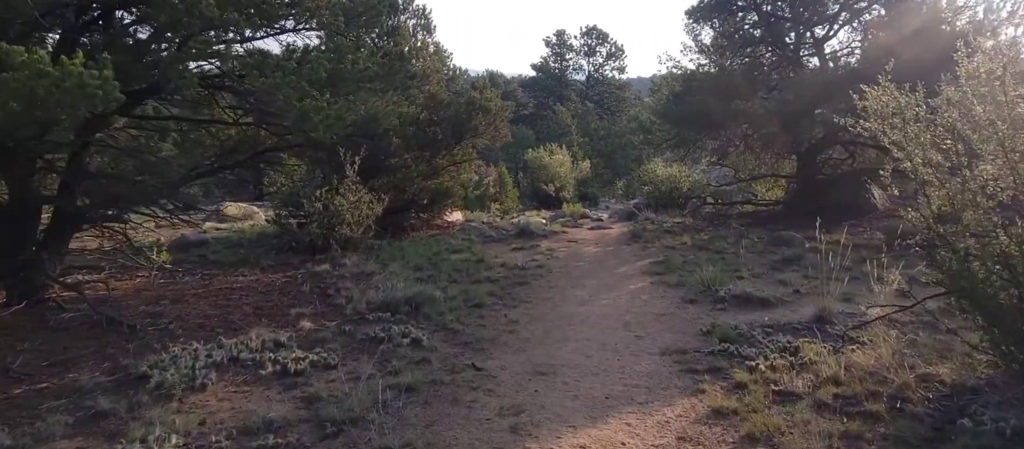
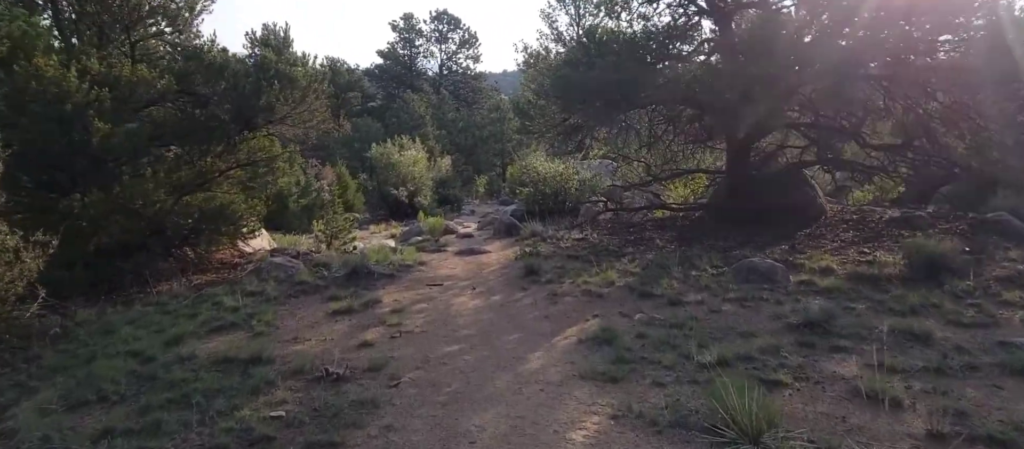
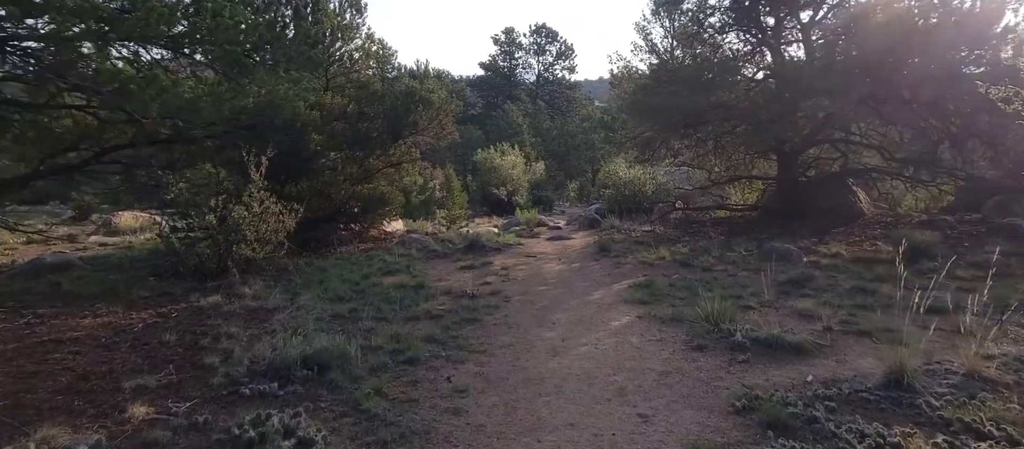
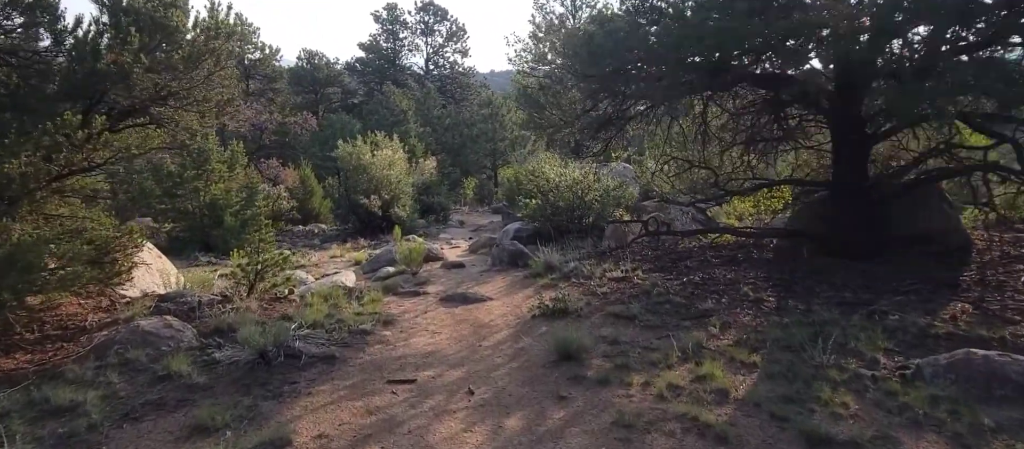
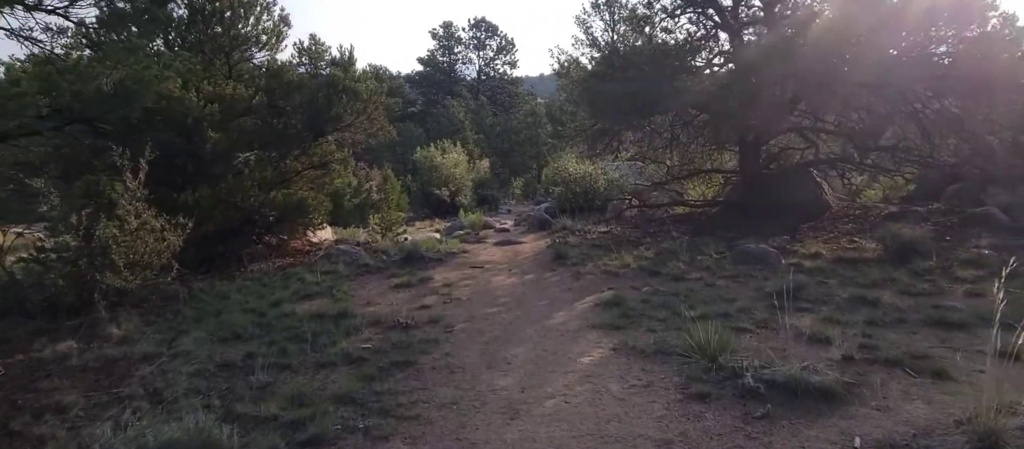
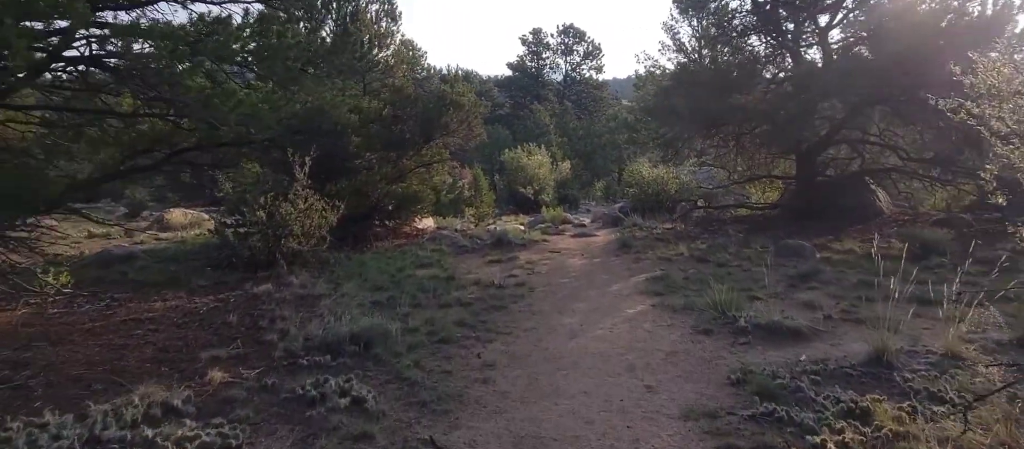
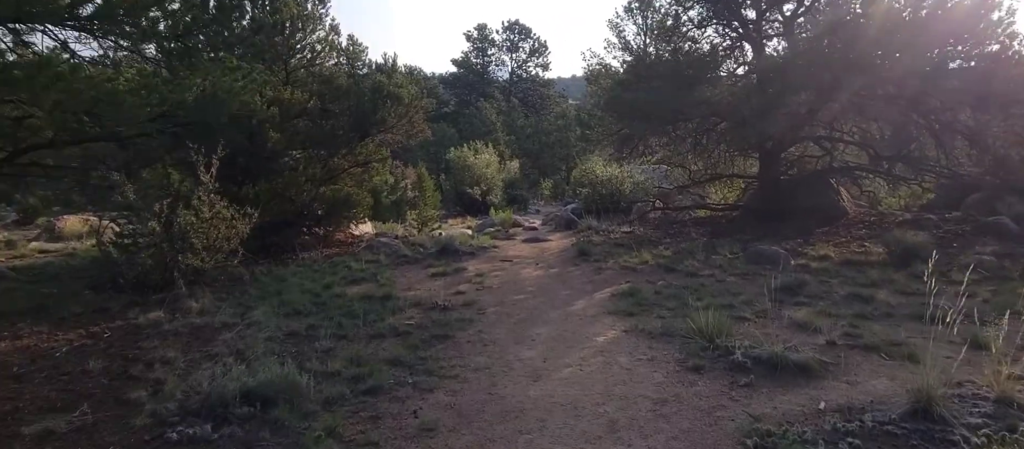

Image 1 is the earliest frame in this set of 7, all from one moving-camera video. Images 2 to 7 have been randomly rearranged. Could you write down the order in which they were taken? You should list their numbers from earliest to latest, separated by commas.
6, 3, 7, 5, 2, 4
